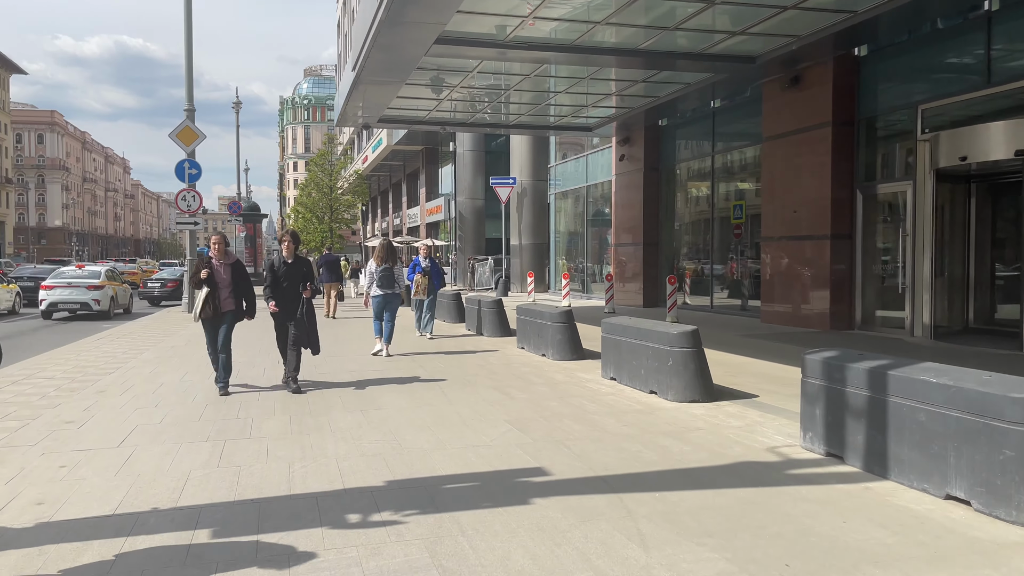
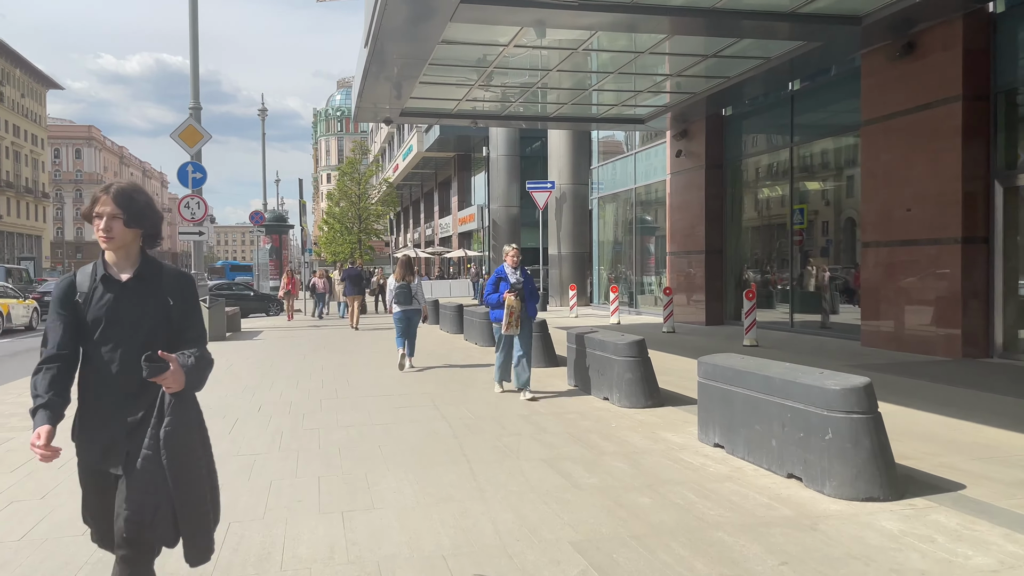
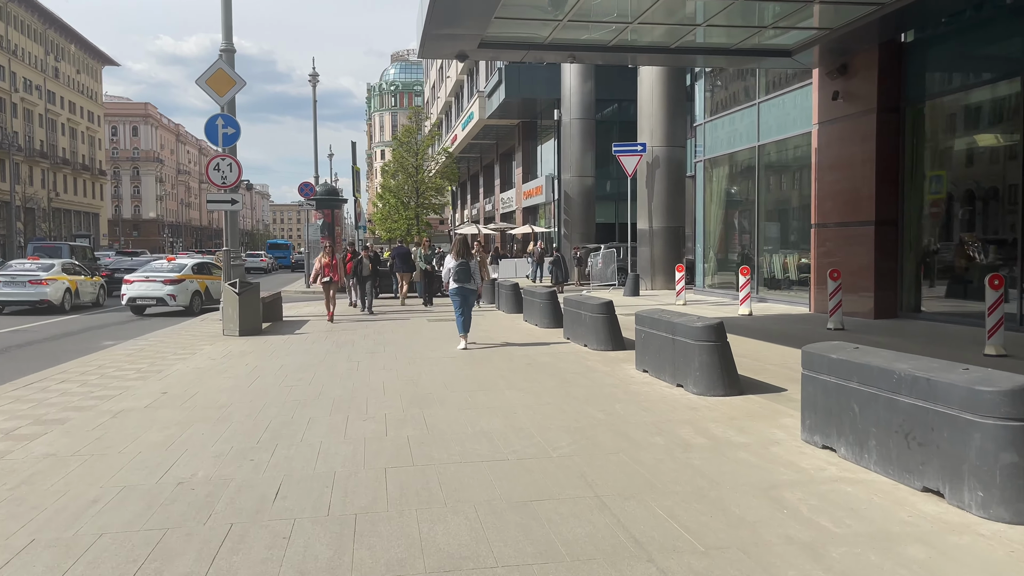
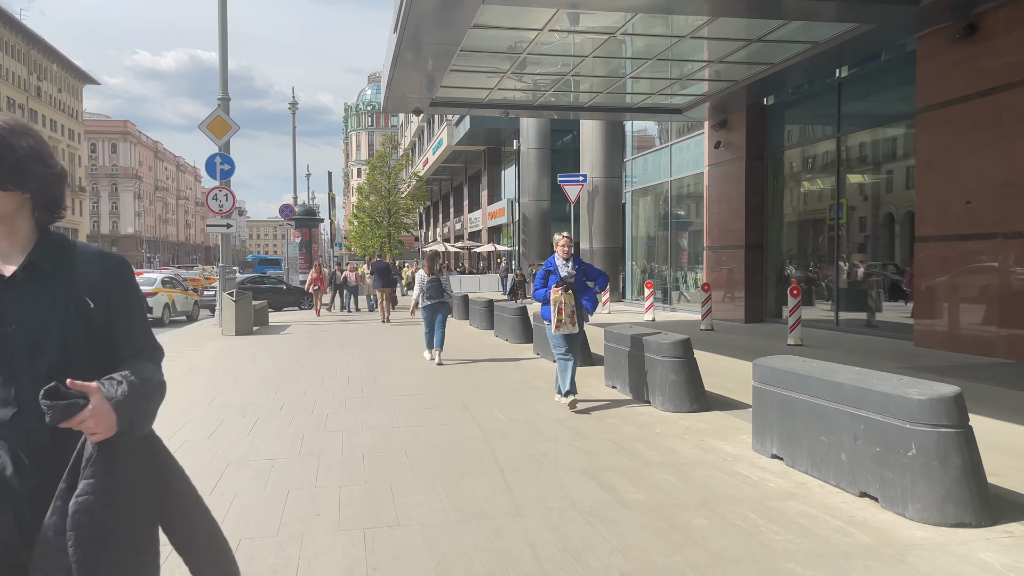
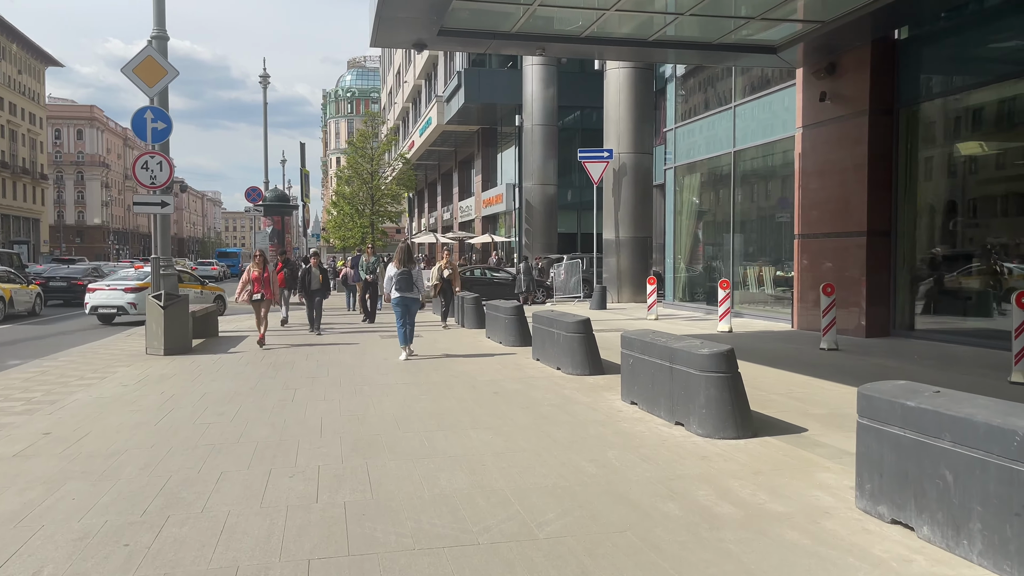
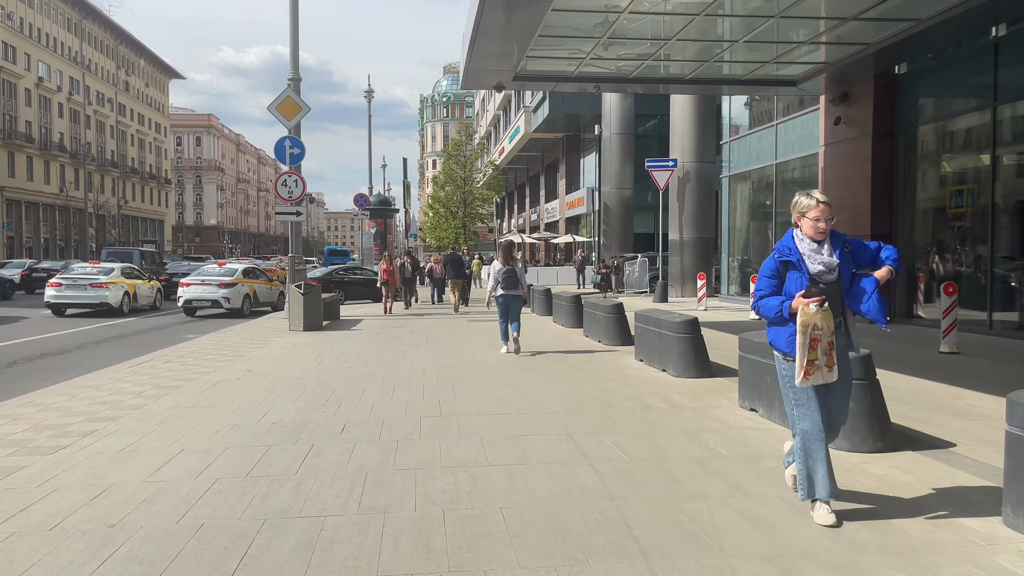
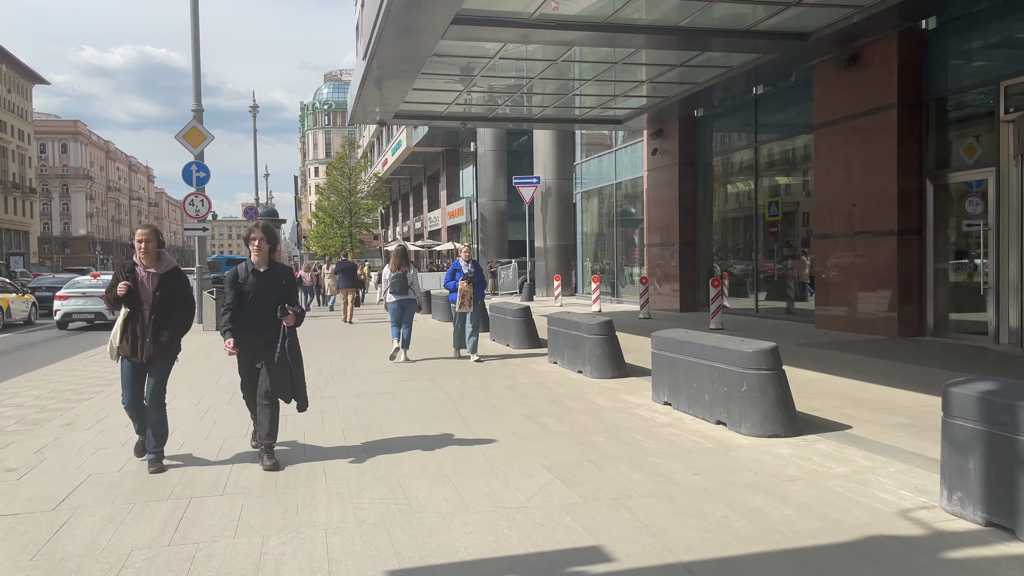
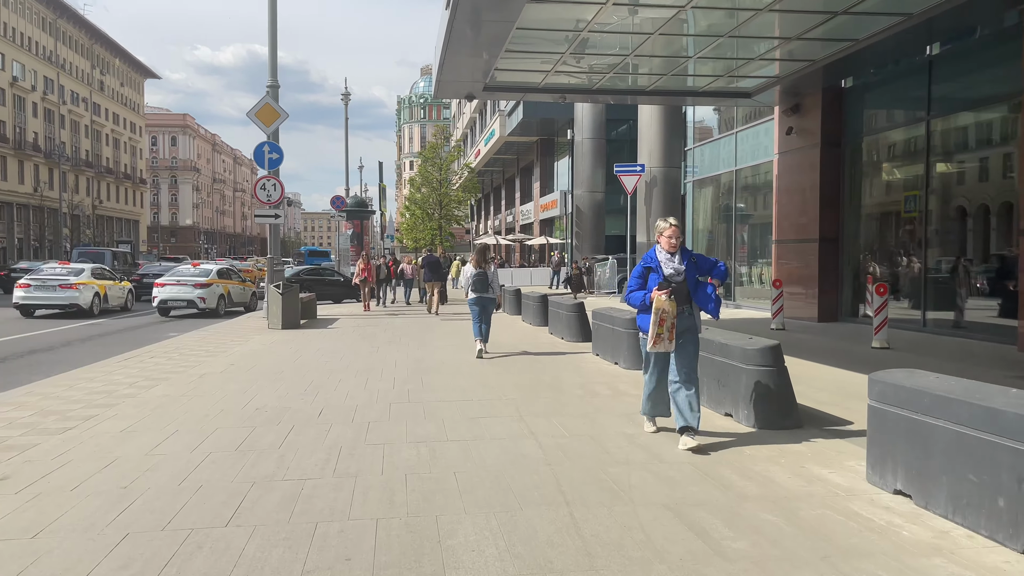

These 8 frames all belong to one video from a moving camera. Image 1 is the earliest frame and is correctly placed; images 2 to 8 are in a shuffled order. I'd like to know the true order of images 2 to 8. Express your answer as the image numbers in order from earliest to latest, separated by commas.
7, 2, 4, 8, 6, 3, 5
